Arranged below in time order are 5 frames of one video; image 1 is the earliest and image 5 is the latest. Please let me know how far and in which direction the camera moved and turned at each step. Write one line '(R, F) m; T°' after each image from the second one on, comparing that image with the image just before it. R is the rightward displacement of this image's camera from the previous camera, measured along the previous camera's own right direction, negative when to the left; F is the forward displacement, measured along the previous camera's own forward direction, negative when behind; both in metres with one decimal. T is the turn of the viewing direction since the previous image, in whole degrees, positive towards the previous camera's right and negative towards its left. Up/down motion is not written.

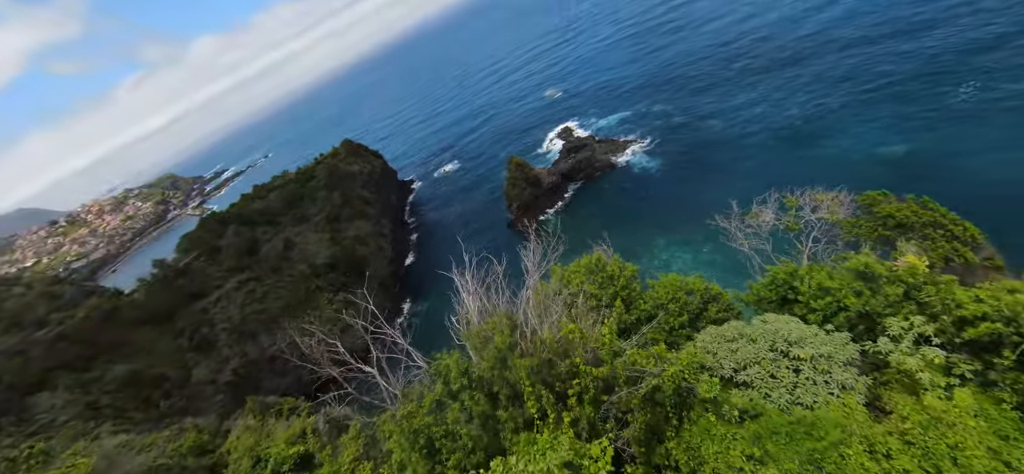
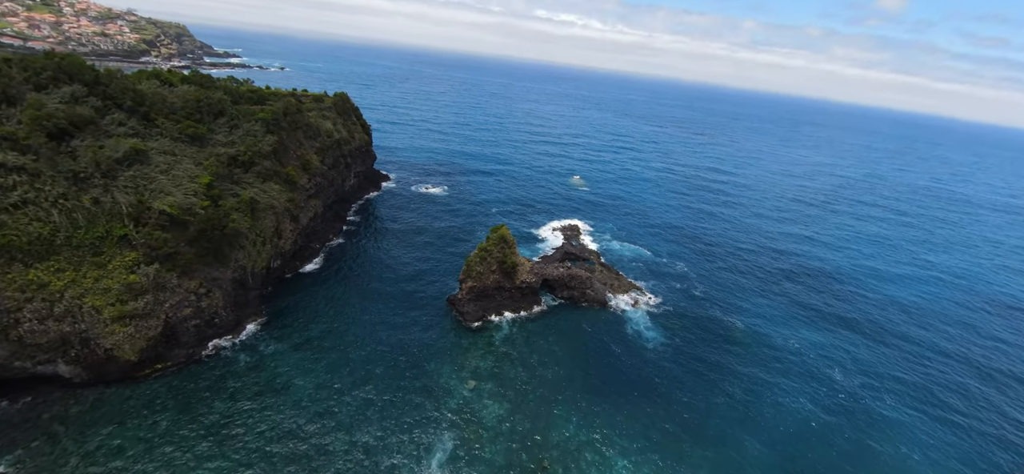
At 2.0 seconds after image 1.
(-0.7, +15.5) m; +3°
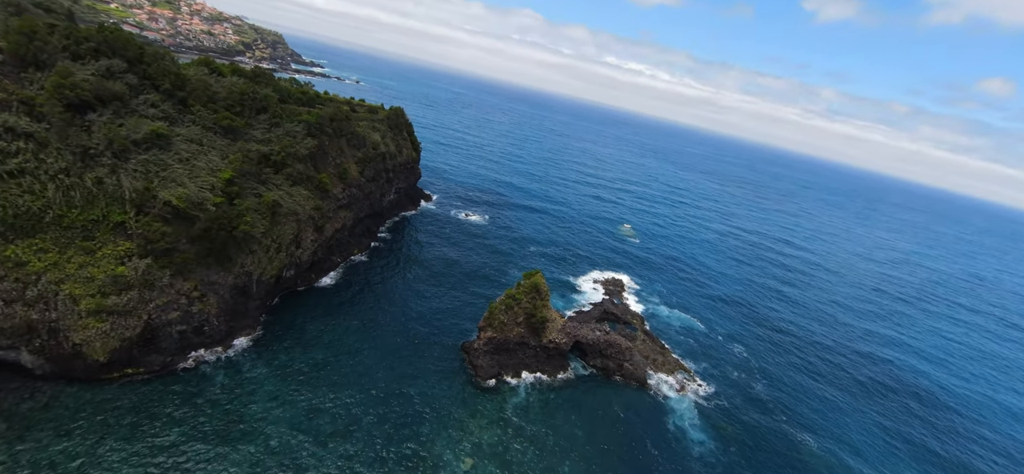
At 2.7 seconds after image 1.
(+0.3, +5.2) m; -6°
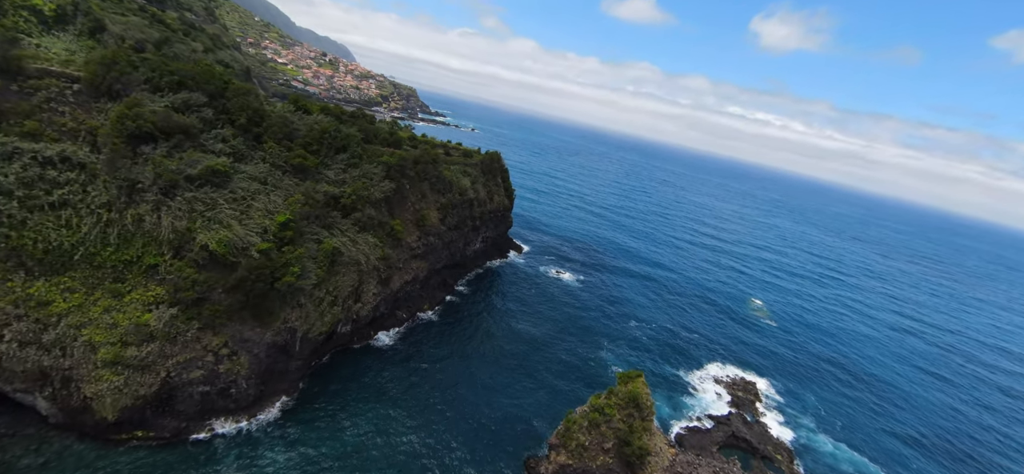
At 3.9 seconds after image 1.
(+0.6, +8.2) m; -14°
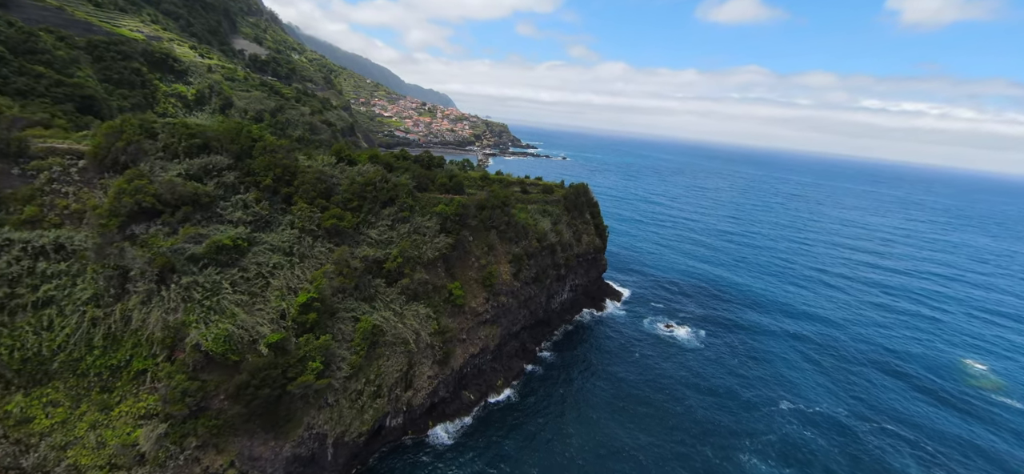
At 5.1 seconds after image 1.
(+1.1, +8.7) m; -13°
